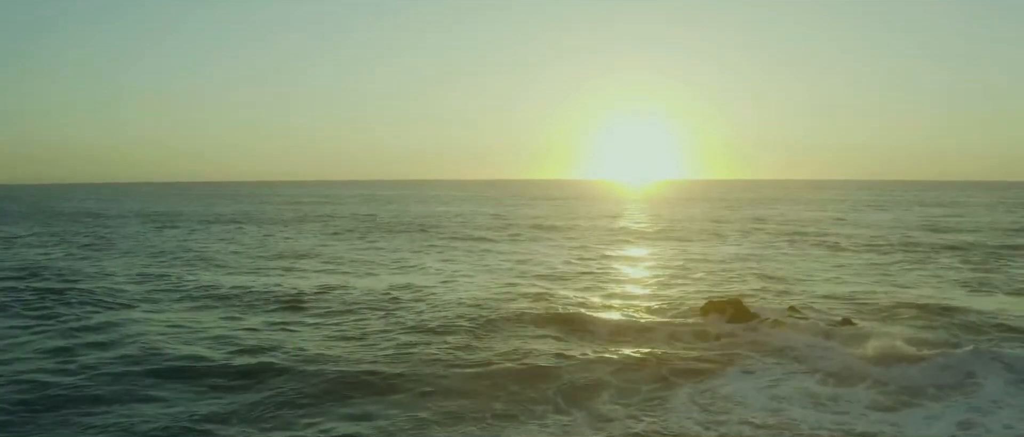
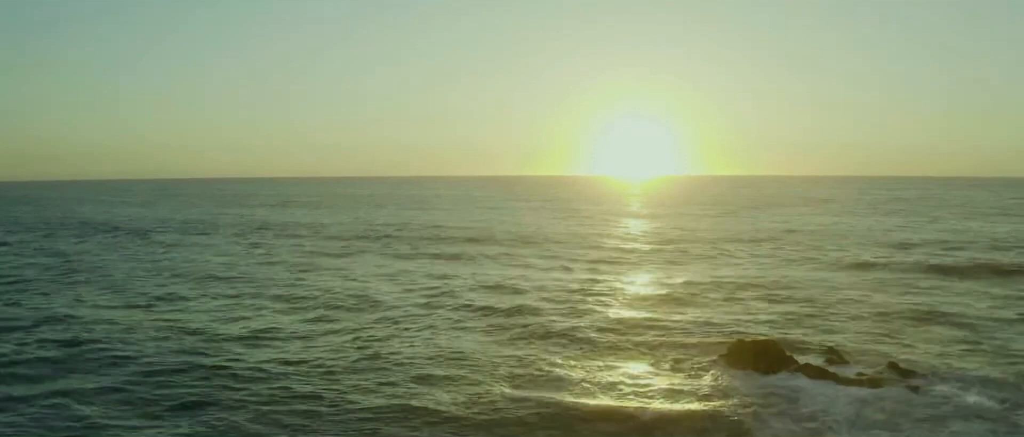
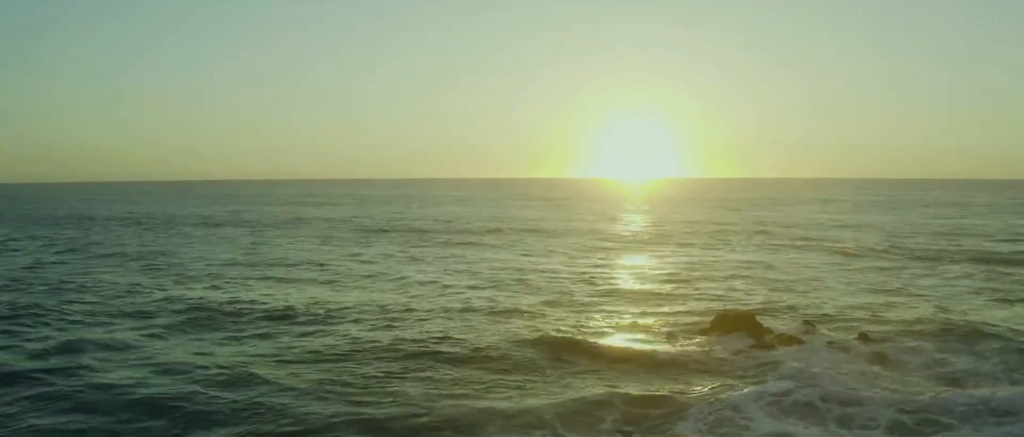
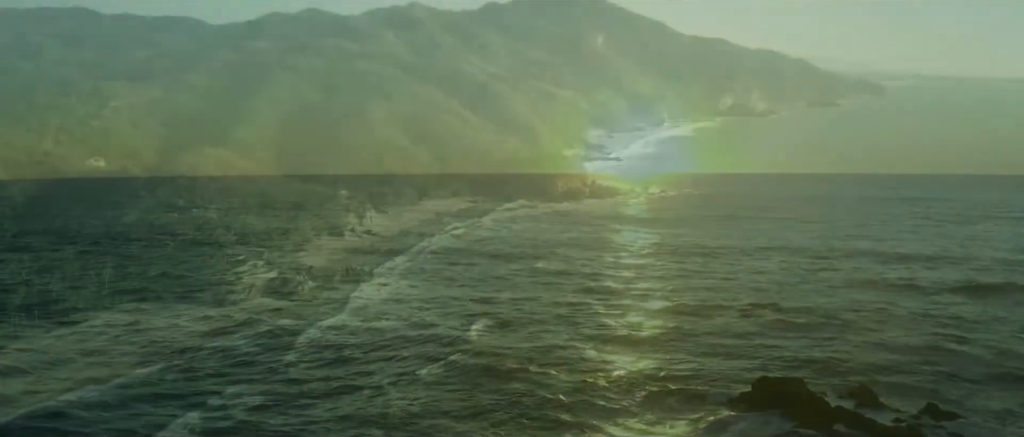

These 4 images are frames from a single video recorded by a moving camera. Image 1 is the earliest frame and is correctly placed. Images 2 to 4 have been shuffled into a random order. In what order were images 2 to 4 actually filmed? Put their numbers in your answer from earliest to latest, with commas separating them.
3, 2, 4
